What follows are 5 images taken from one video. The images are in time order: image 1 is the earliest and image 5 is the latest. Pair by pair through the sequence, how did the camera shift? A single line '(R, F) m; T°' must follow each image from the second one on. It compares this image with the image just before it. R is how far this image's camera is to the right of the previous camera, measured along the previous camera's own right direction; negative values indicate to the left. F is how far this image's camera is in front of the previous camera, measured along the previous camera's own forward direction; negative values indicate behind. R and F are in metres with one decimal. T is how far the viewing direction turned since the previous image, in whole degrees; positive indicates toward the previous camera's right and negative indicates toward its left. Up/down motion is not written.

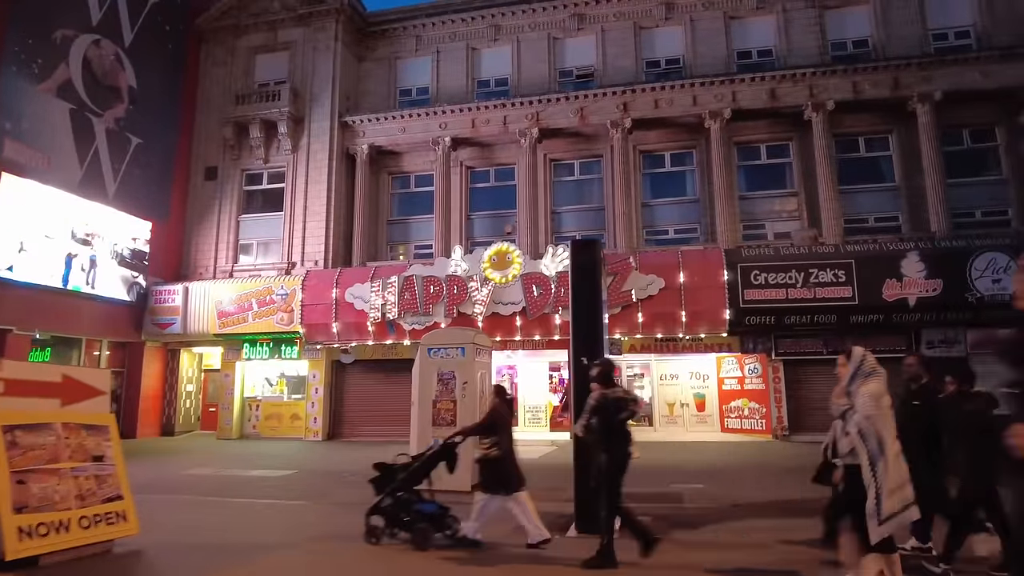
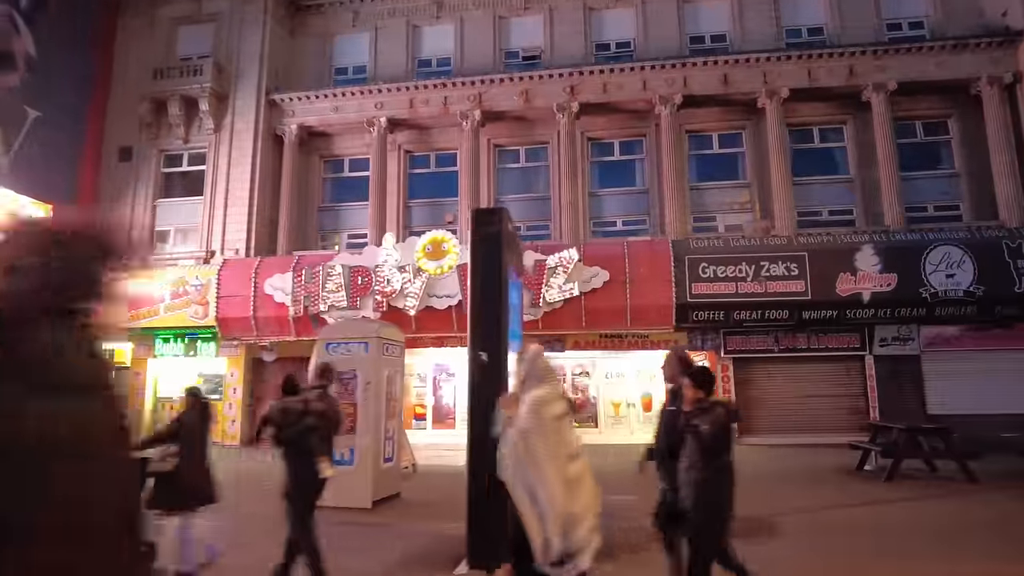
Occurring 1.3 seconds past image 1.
(+0.6, +1.2) m; +3°
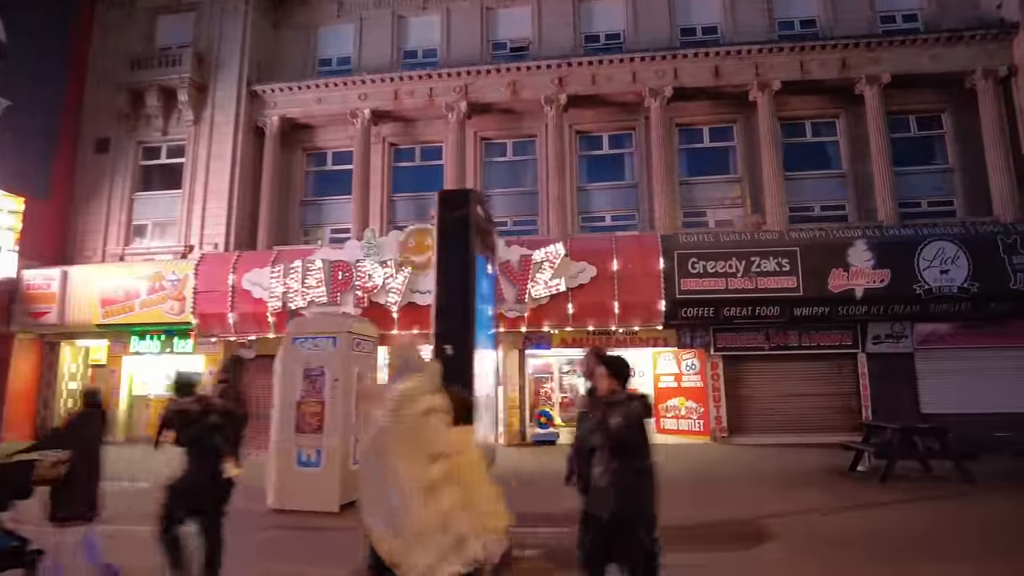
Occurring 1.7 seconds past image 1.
(+0.2, +0.4) m; +1°
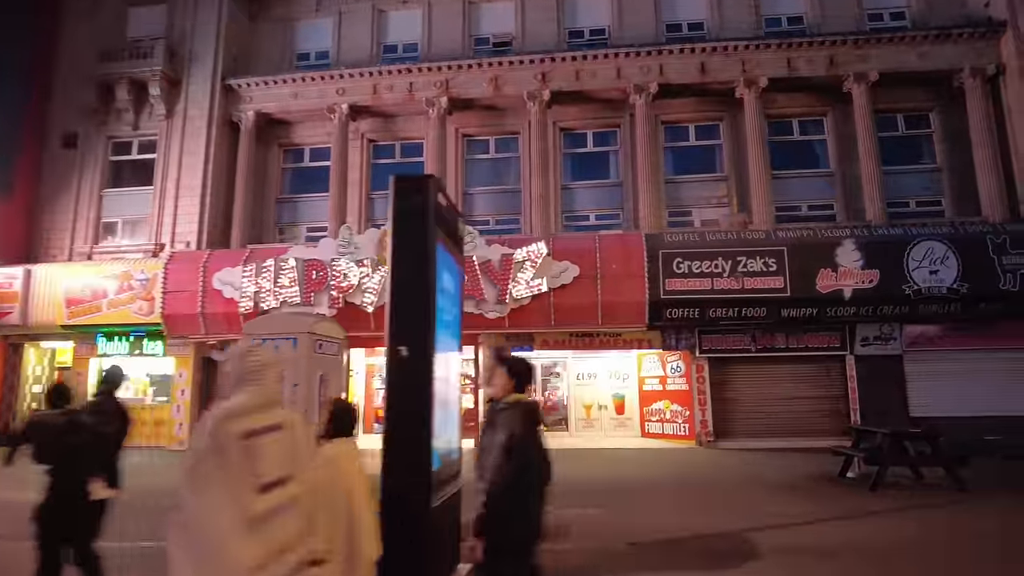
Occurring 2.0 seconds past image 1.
(+0.2, +0.4) m; +1°
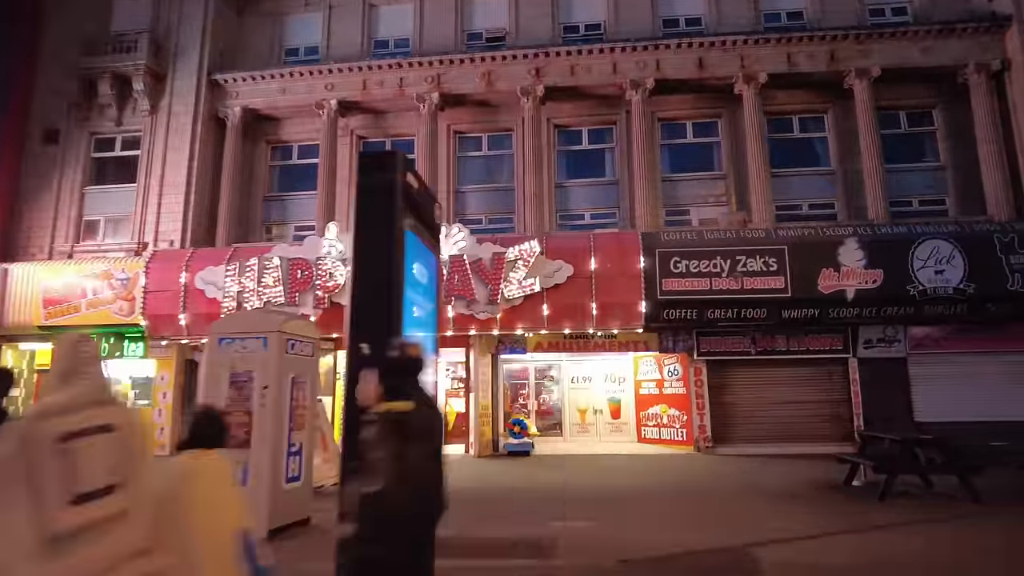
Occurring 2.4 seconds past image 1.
(+0.1, +0.5) m; 0°
